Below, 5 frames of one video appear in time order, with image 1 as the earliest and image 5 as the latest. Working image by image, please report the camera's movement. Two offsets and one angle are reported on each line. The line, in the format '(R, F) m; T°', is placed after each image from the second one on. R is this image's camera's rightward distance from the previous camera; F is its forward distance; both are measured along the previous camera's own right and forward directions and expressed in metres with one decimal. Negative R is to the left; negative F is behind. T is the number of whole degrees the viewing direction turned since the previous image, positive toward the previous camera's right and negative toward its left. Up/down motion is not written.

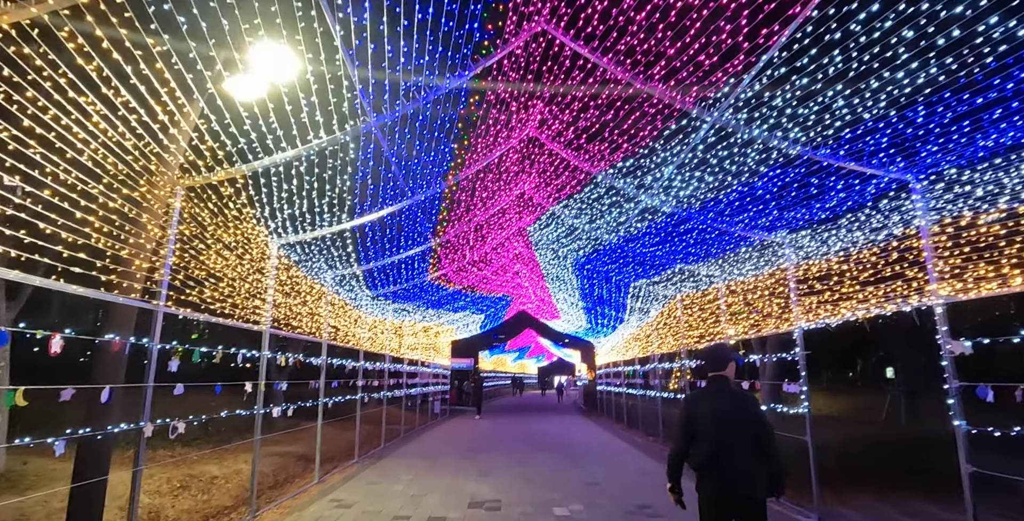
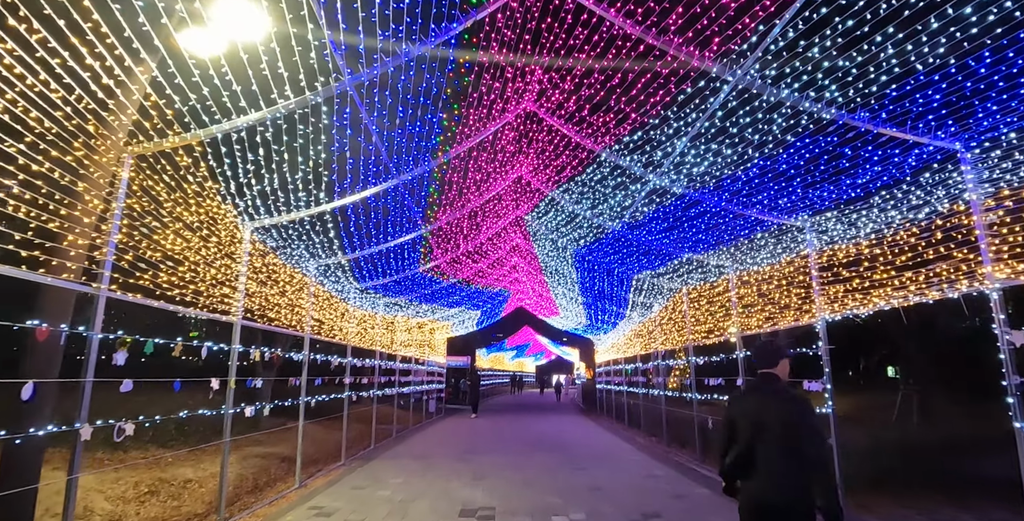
(0.0, +0.5) m; 0°
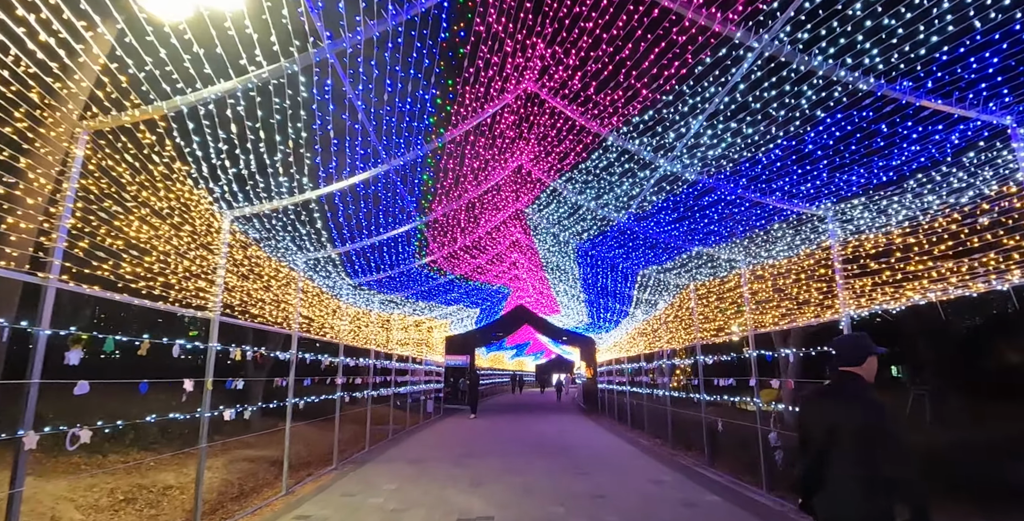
(0.0, +0.4) m; 0°
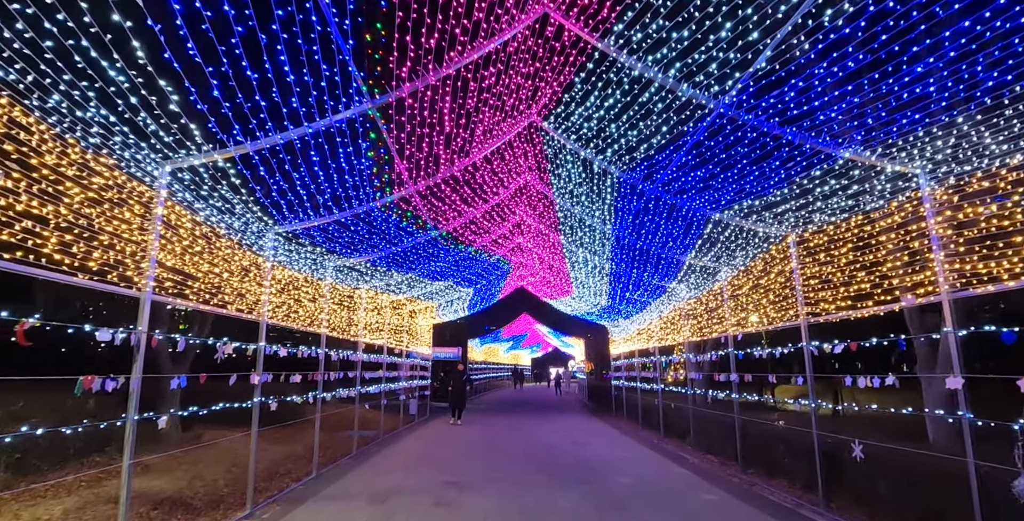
(-0.2, +2.8) m; +1°
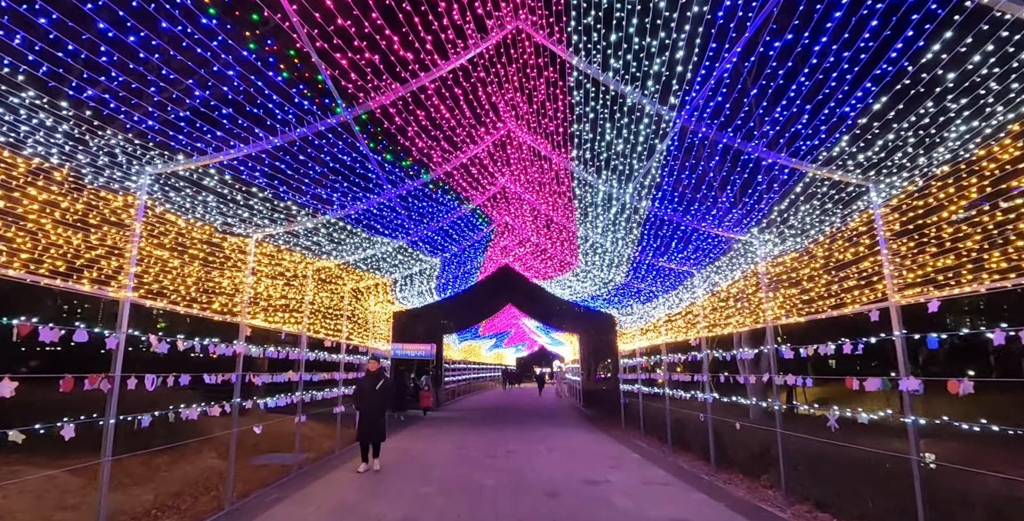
(+0.1, +3.4) m; +2°
